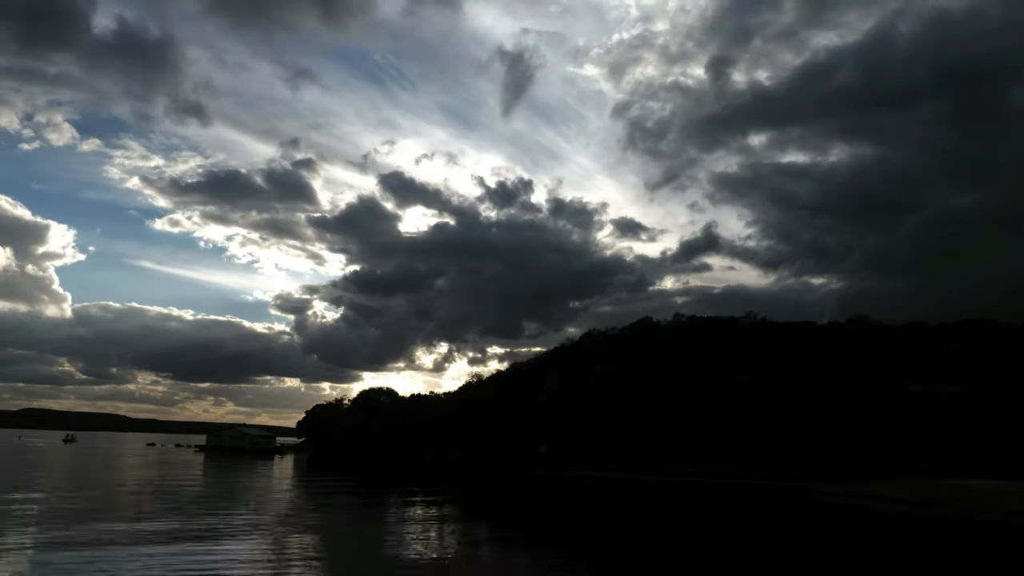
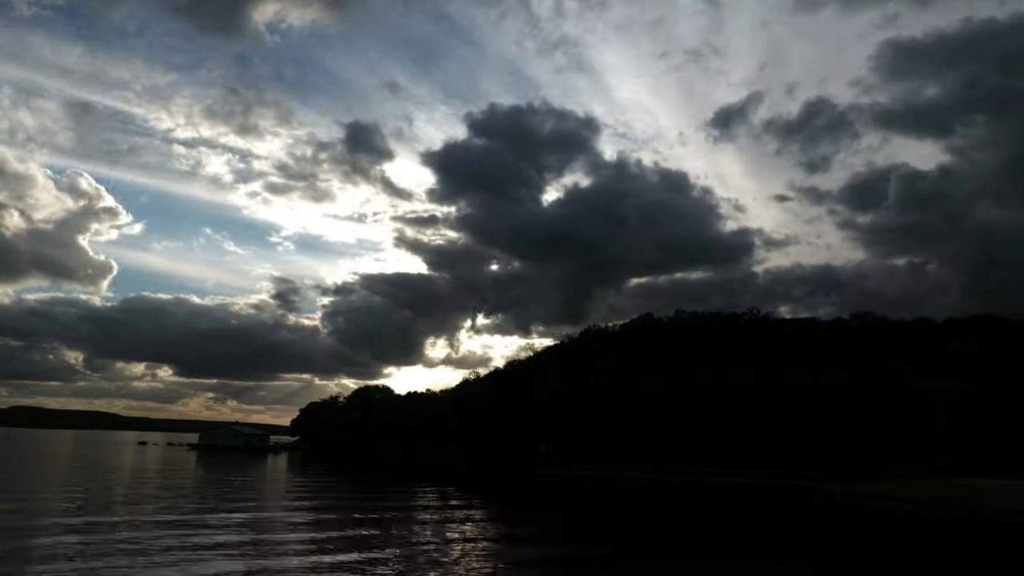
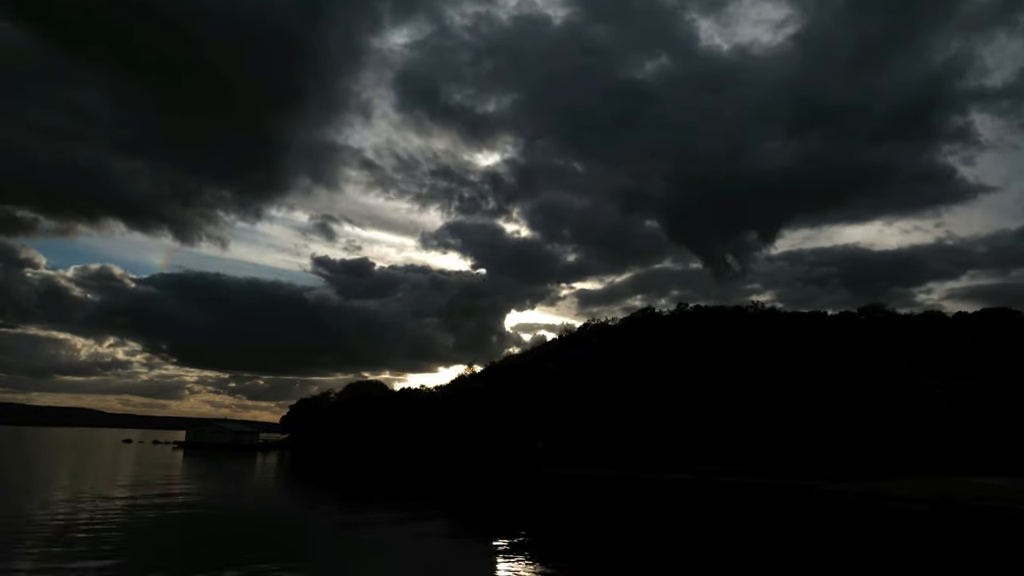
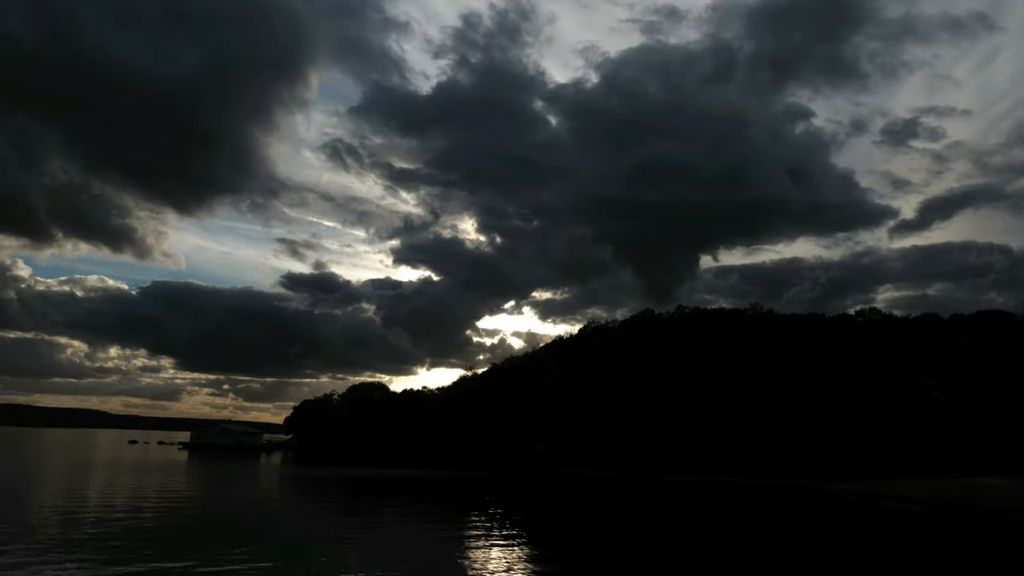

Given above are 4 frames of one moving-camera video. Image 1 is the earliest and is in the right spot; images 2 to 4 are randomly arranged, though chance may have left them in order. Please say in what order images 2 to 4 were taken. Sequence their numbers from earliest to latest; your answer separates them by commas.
2, 4, 3
